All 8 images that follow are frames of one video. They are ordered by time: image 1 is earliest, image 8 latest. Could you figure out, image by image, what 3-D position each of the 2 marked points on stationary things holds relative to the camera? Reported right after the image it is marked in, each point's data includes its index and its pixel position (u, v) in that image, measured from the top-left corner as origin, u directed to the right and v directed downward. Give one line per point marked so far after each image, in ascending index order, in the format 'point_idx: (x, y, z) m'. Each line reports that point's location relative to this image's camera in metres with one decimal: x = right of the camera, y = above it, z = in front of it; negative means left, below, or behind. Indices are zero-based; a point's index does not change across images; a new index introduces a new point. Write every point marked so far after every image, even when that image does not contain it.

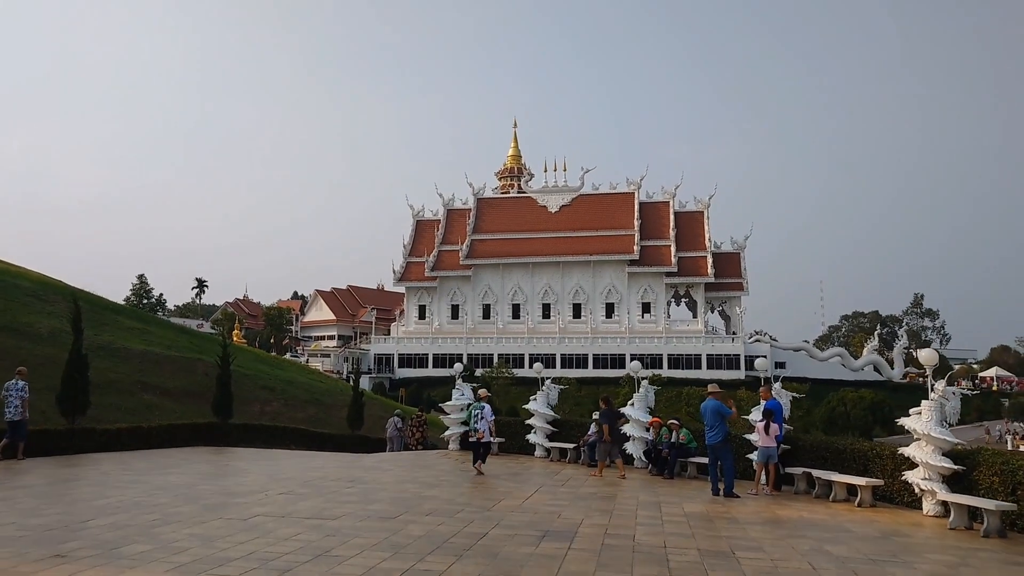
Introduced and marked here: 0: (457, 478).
0: (-0.9, -3.3, +14.0) m
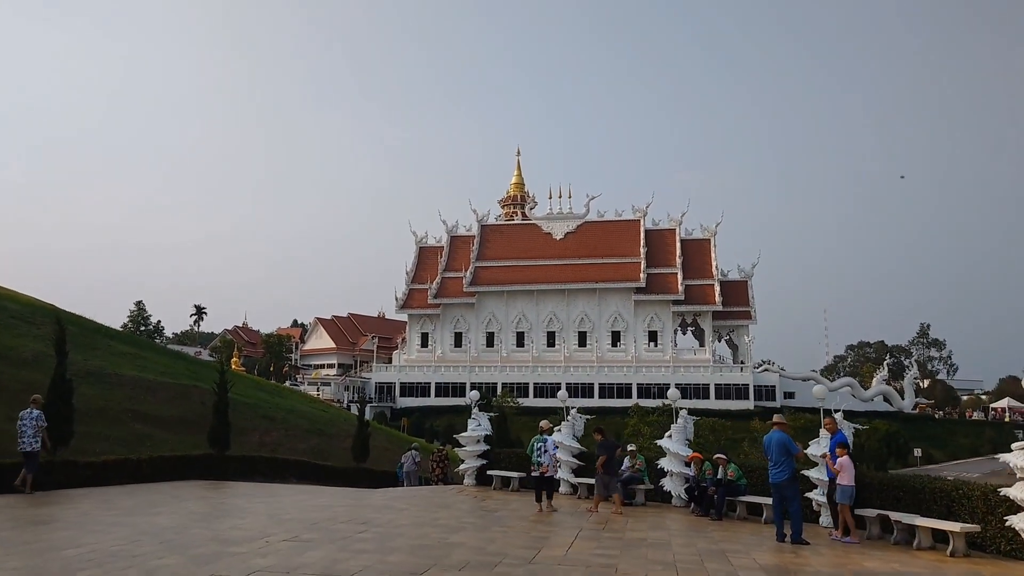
0: (-0.5, -3.5, +12.4) m
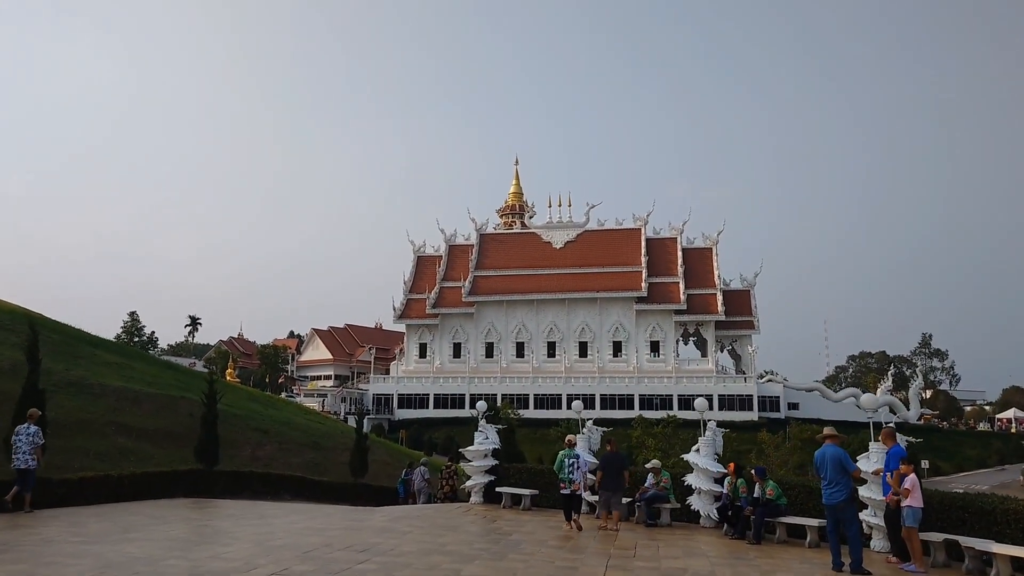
0: (-0.2, -3.5, +11.1) m
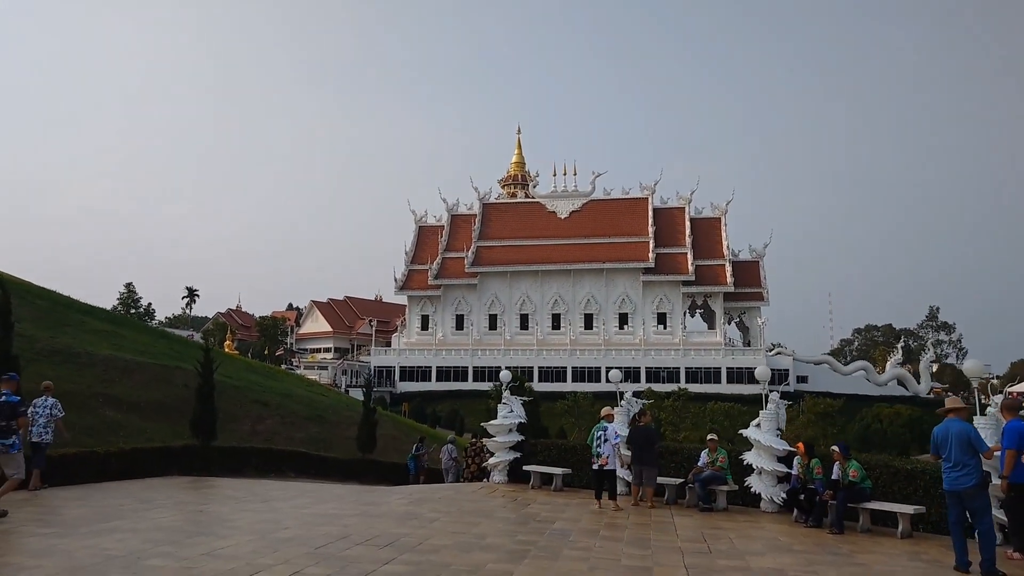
0: (+0.3, -2.9, +9.4) m
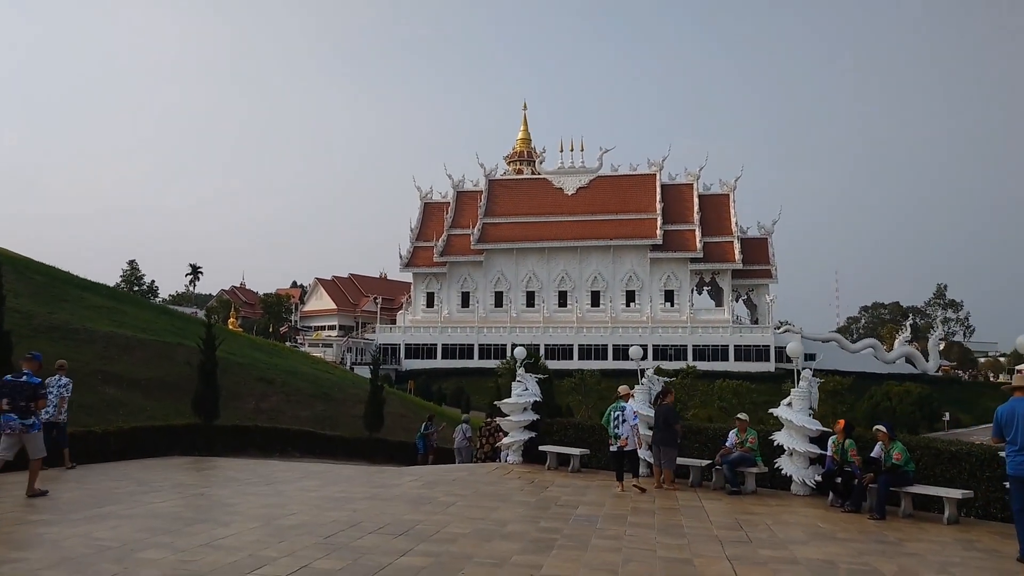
0: (+0.6, -2.5, +8.8) m
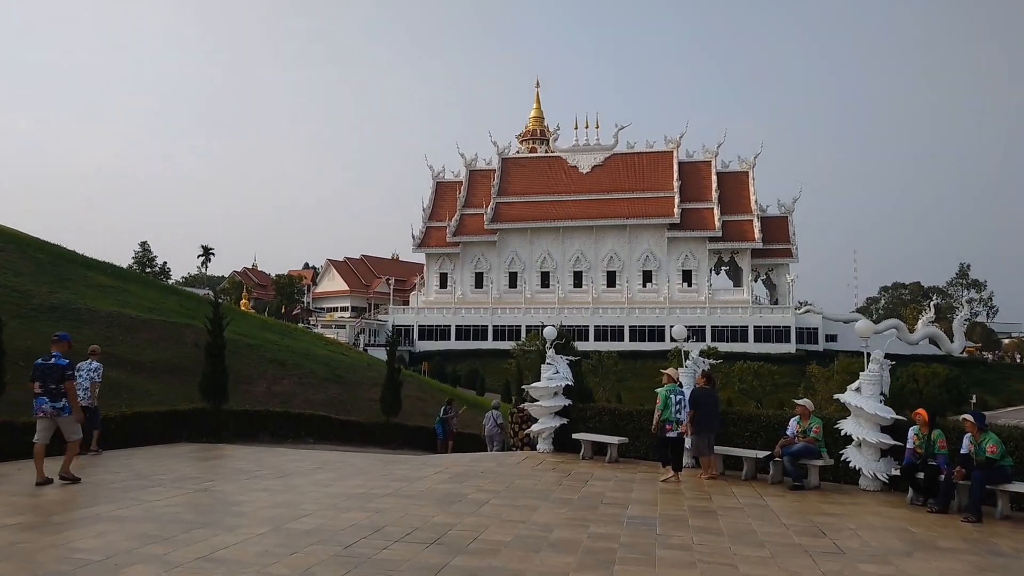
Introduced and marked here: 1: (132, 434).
0: (+1.0, -2.2, +7.6) m
1: (-6.8, -2.6, +14.5) m
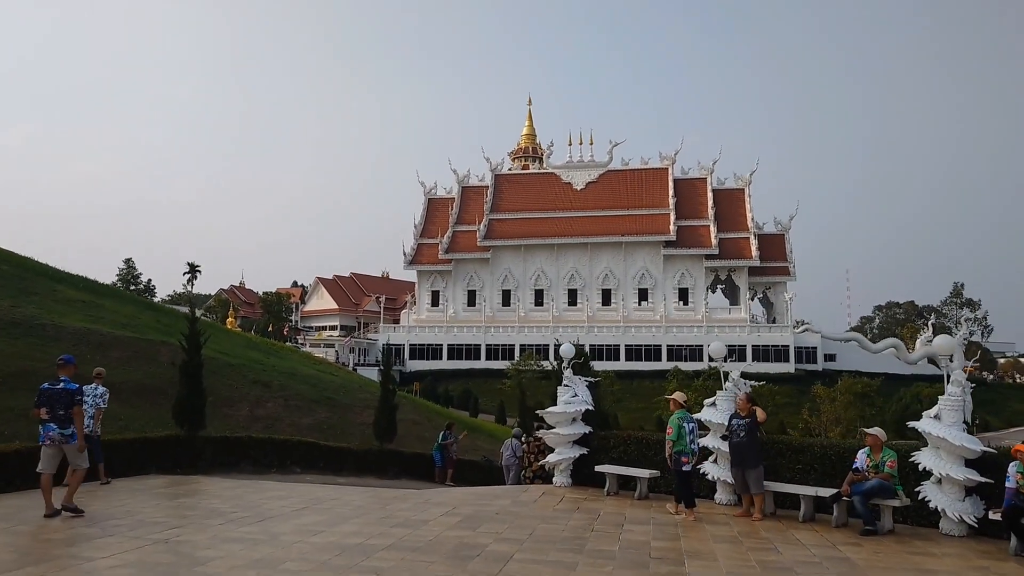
0: (+1.3, -2.3, +6.0) m
1: (-6.6, -2.8, +12.8) m
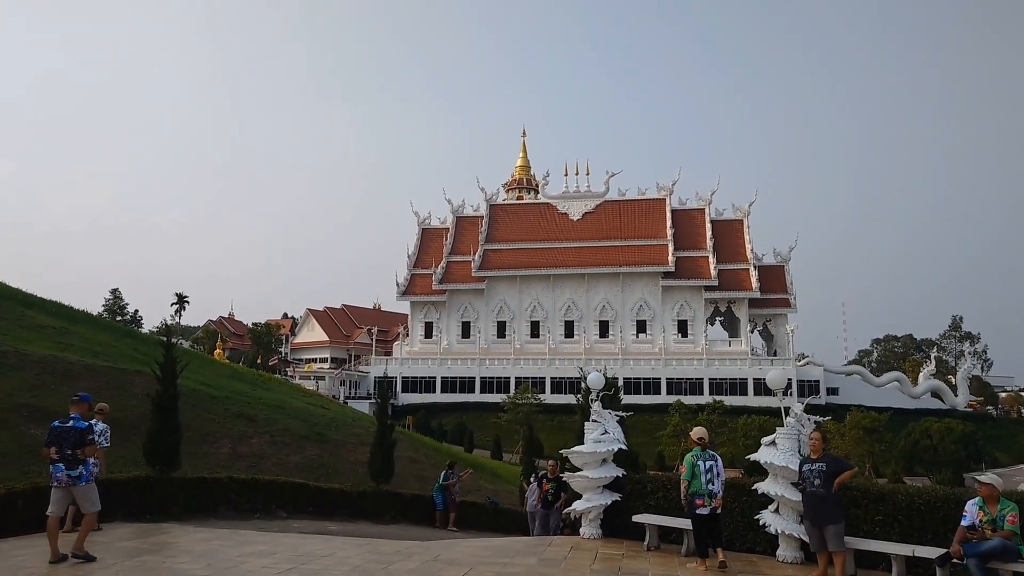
0: (+1.6, -2.3, +4.3) m
1: (-6.4, -3.1, +11.0) m
